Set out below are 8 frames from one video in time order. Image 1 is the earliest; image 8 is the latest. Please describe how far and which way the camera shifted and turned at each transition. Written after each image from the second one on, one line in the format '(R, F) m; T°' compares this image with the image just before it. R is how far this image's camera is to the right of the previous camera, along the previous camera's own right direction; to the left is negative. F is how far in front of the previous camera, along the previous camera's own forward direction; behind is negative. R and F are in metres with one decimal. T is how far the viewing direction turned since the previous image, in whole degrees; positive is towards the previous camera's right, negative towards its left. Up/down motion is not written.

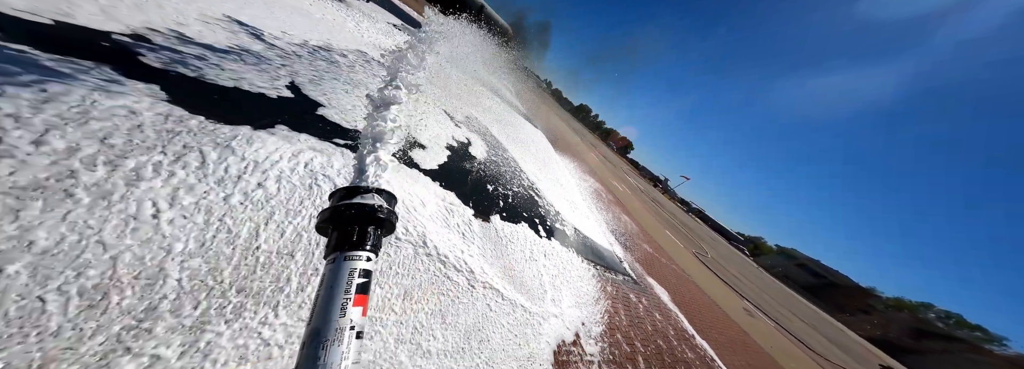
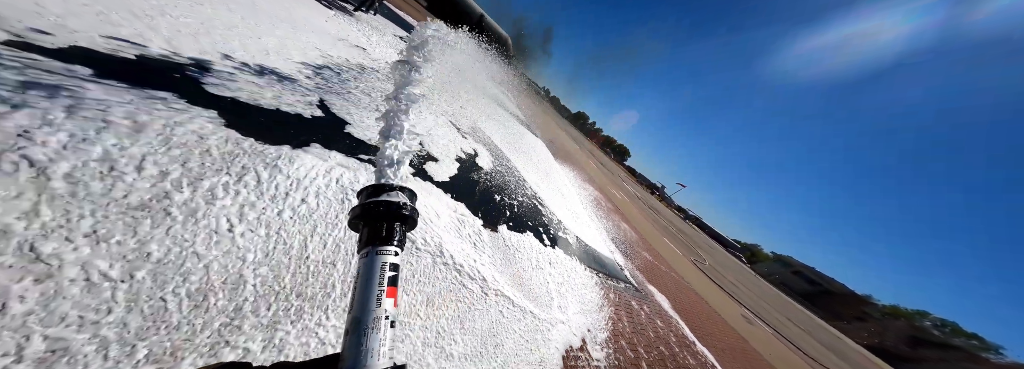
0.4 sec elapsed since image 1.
(-0.2, -0.3) m; +1°
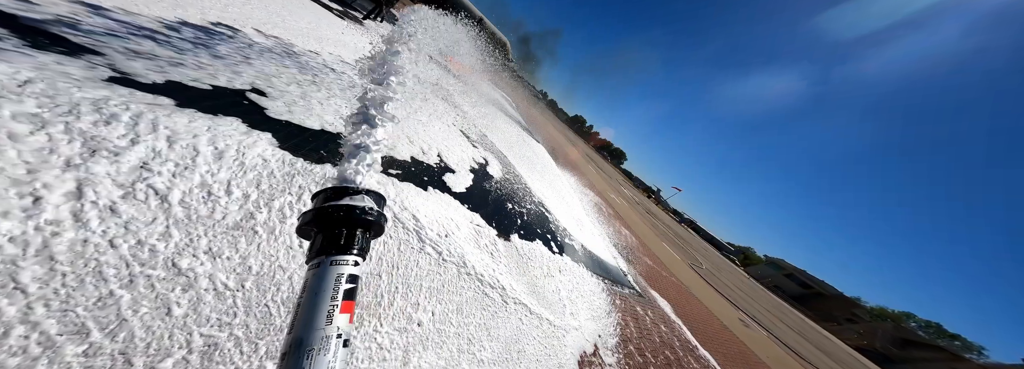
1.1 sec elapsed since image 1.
(-0.4, -0.2) m; +1°
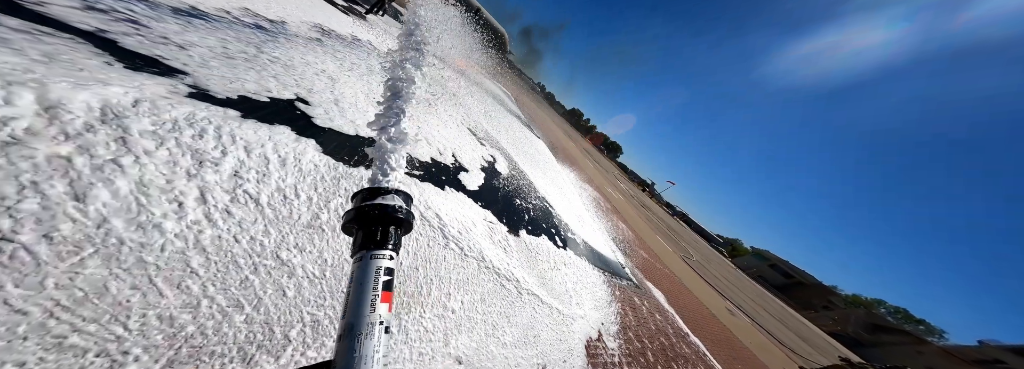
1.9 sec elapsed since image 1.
(-0.4, -0.3) m; +2°
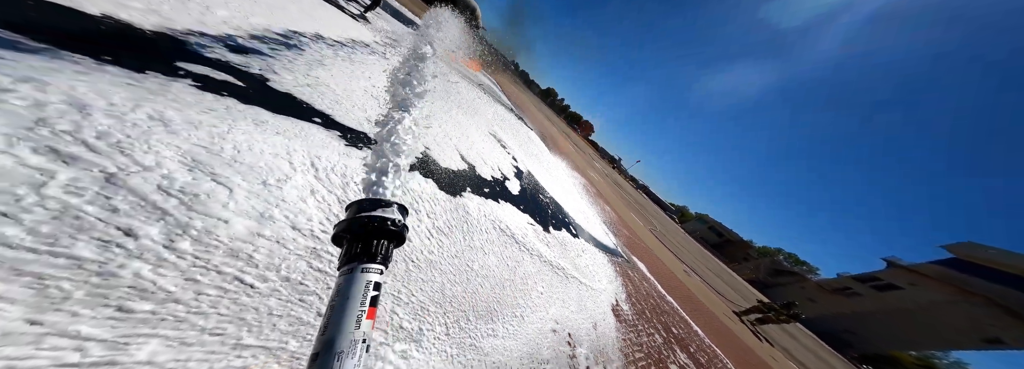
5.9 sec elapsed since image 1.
(-1.7, -0.9) m; +9°
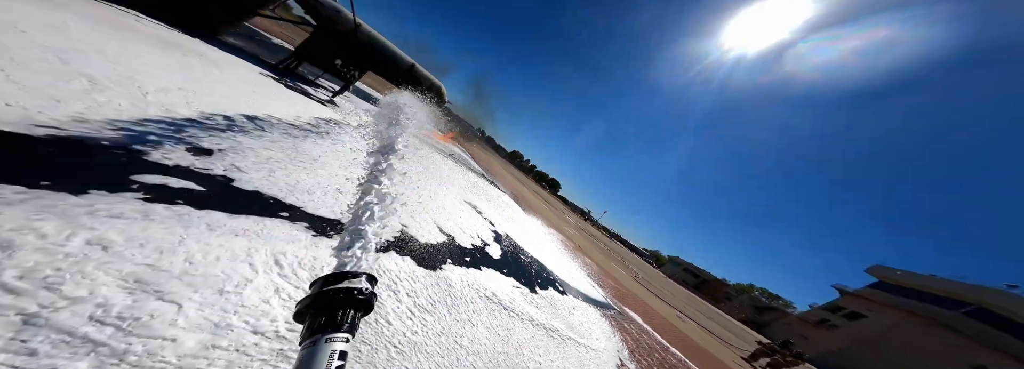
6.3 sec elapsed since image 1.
(-0.1, -0.2) m; +10°
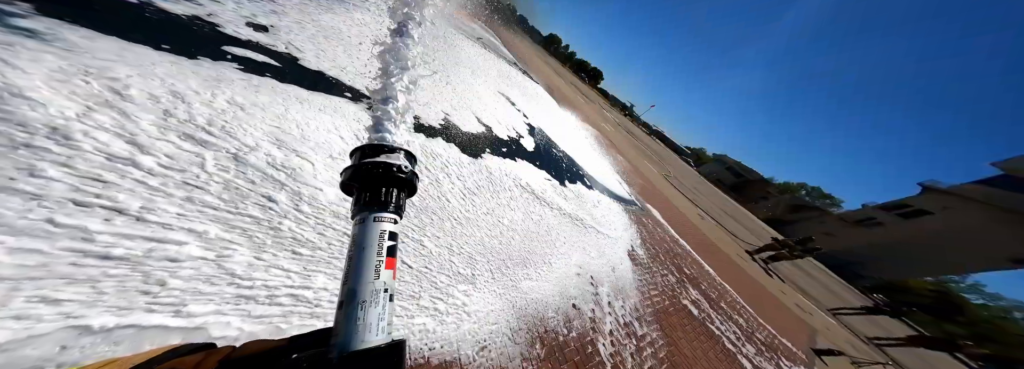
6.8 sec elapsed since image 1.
(-0.1, +0.2) m; -10°
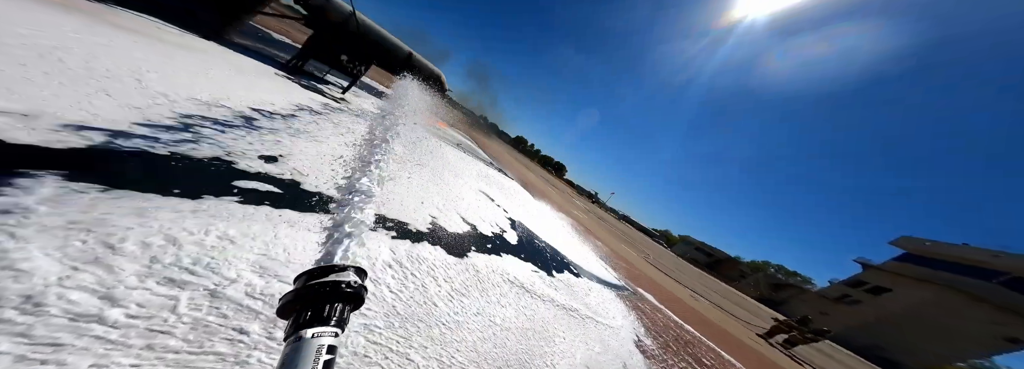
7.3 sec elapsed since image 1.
(-0.1, -0.4) m; +9°
